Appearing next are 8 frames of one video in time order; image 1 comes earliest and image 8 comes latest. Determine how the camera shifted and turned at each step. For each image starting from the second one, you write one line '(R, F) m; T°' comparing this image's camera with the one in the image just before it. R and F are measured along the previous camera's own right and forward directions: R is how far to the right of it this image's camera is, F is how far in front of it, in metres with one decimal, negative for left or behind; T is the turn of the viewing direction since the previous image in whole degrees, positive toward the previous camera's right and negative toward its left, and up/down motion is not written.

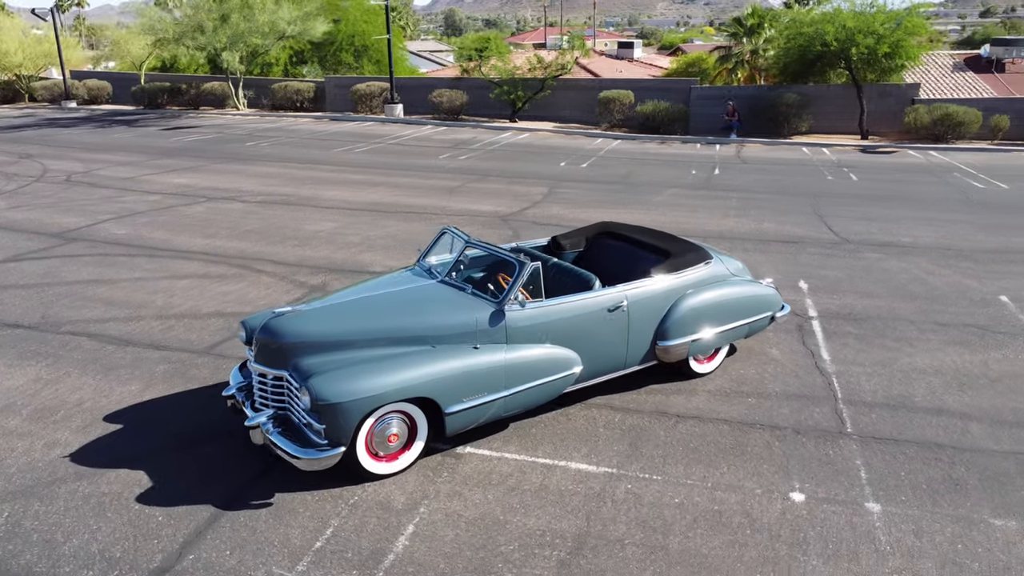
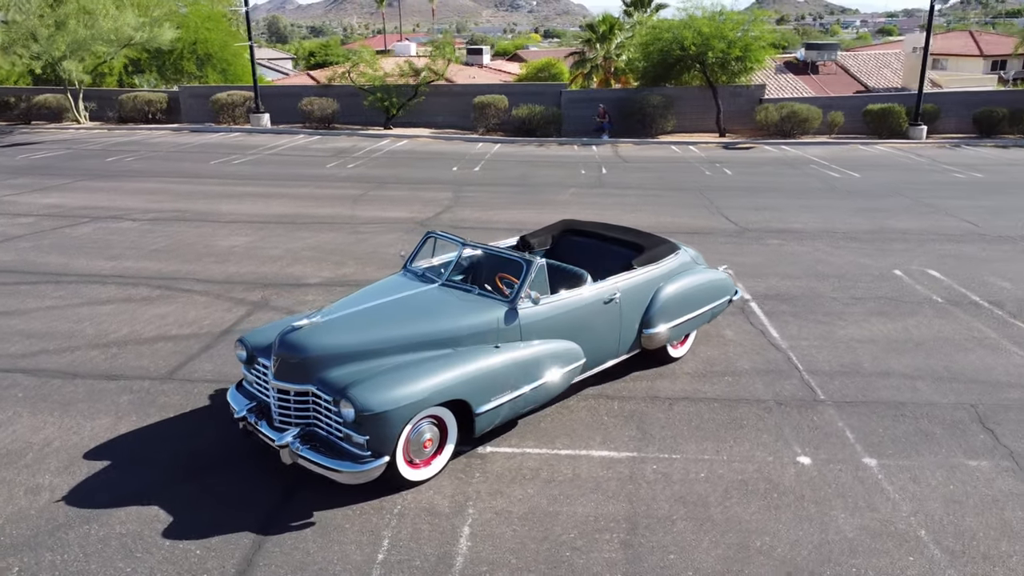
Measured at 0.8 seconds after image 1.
(-1.3, 0.0) m; +11°
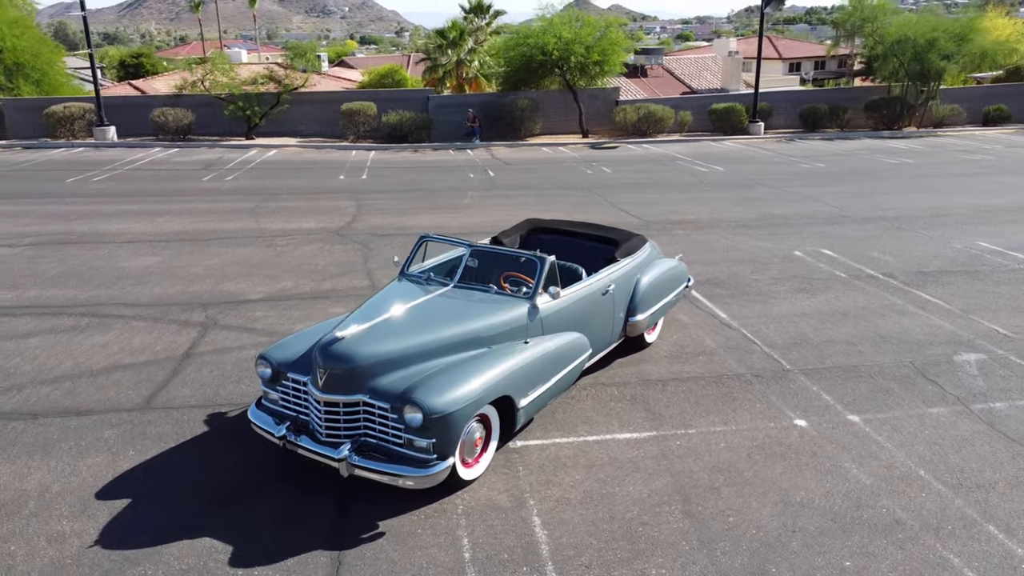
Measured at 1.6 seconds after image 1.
(-1.5, 0.0) m; +12°
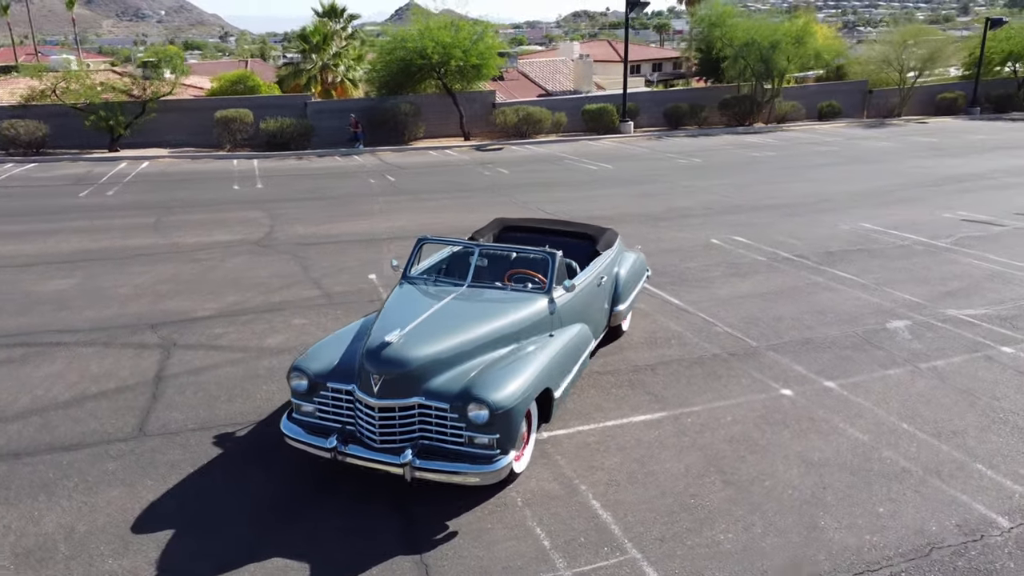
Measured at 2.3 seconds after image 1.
(-1.4, 0.0) m; +11°
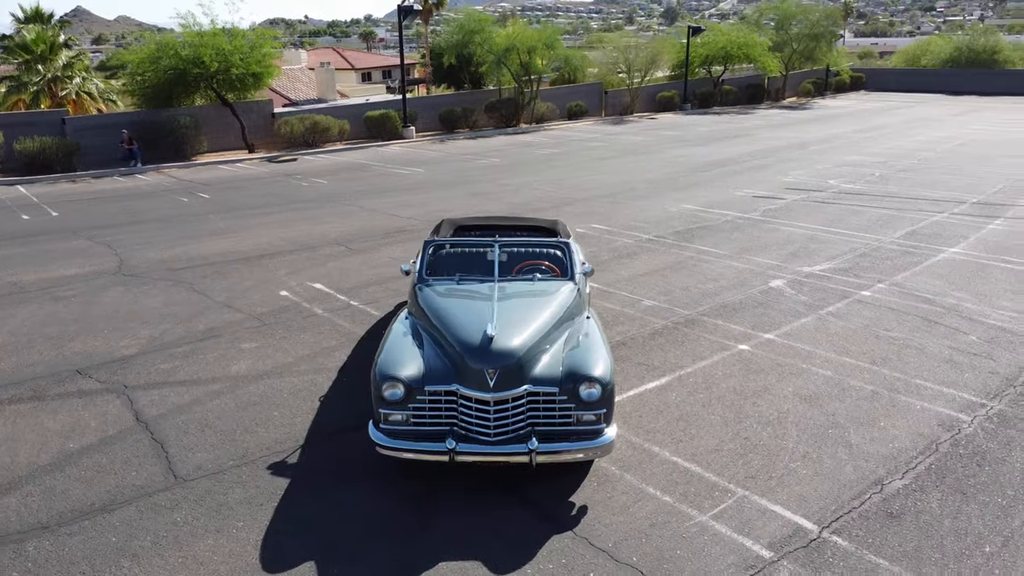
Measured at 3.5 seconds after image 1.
(-2.6, +0.1) m; +19°
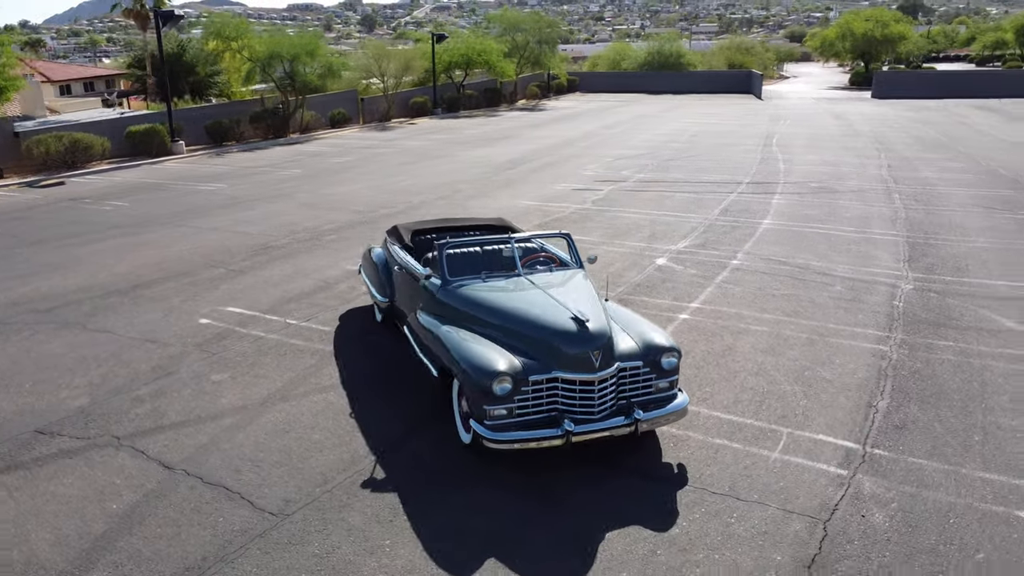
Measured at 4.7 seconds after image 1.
(-2.6, +0.2) m; +19°
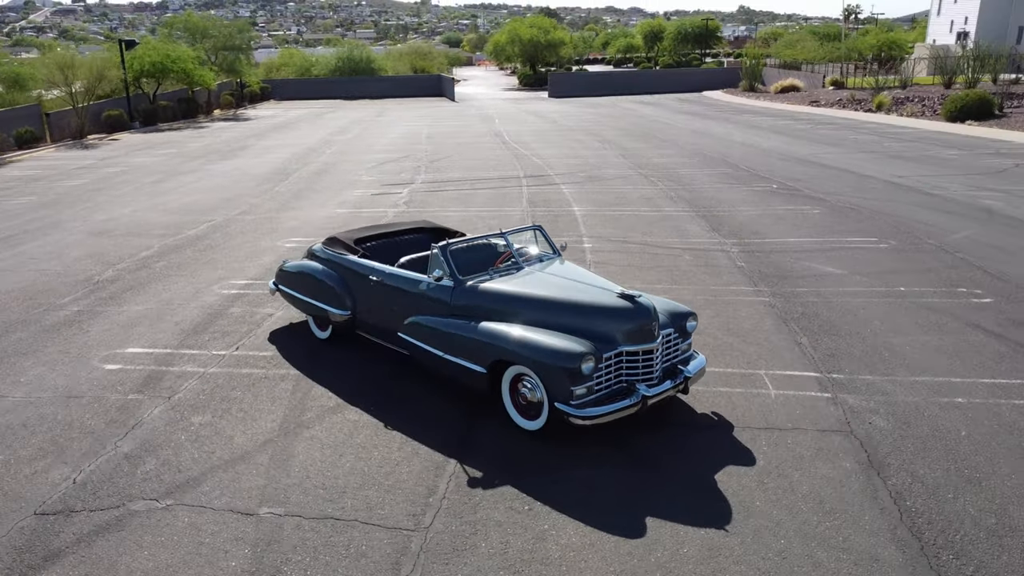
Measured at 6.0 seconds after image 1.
(-2.9, +0.3) m; +22°
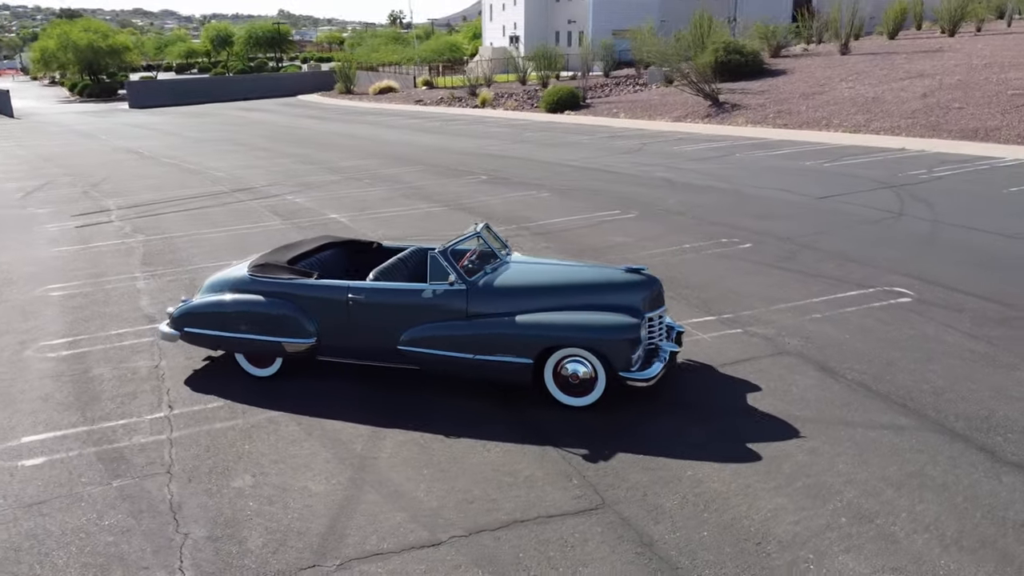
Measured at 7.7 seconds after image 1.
(-3.7, +0.6) m; +29°
